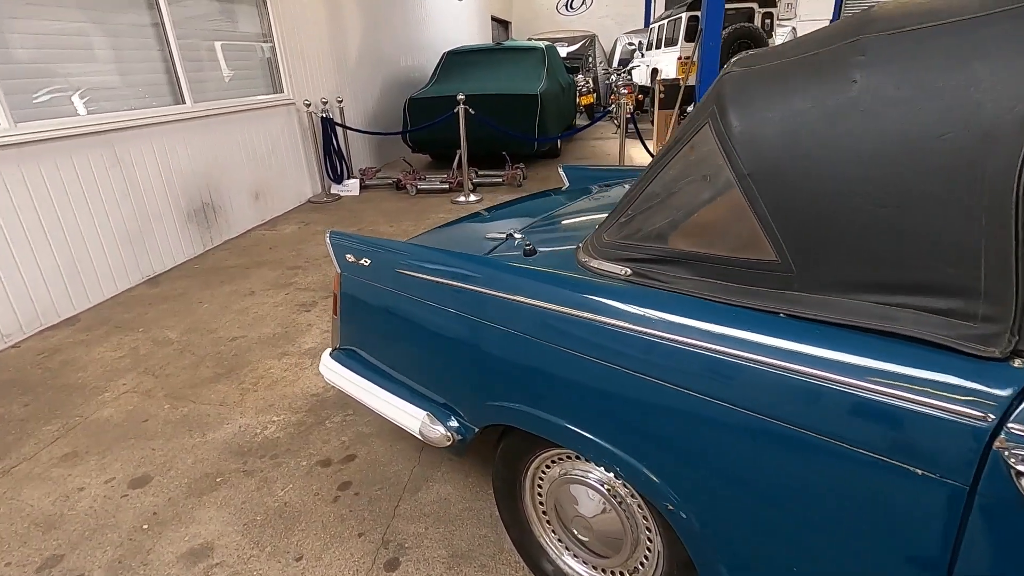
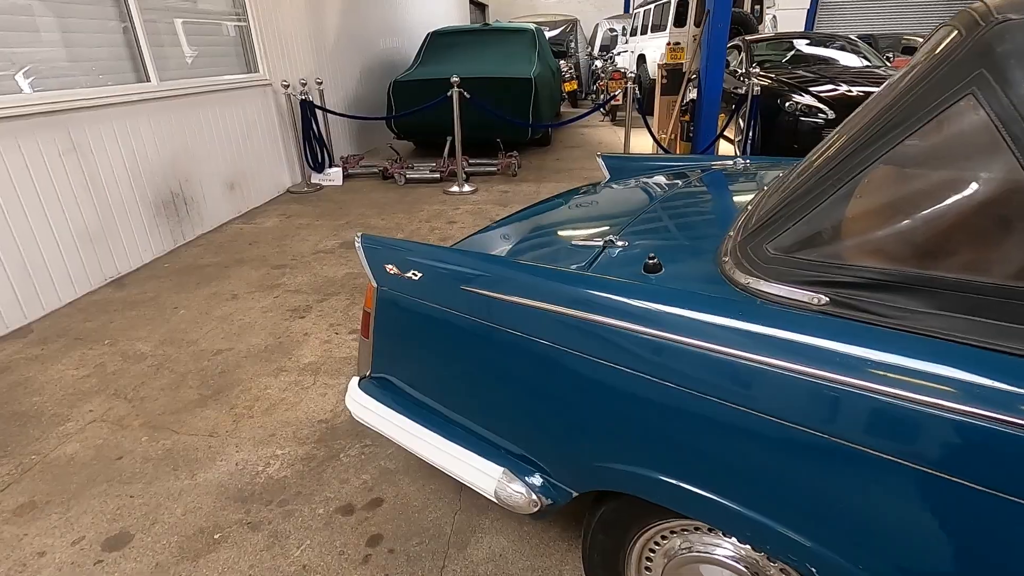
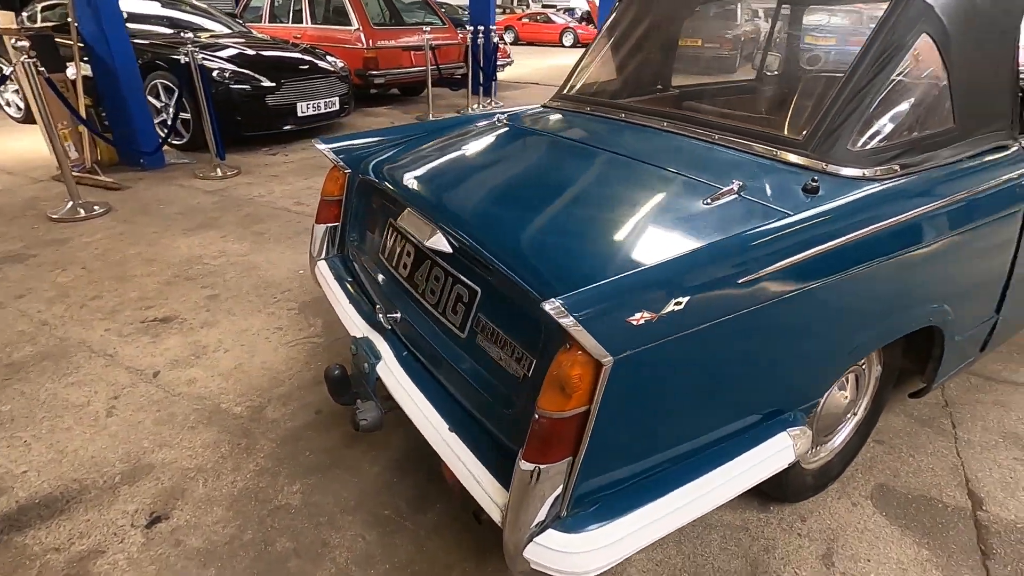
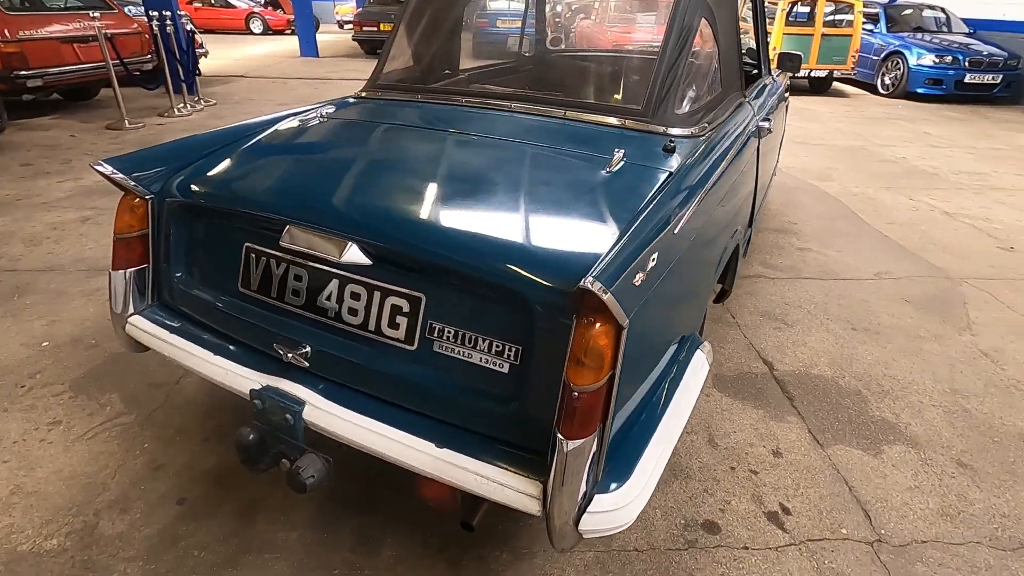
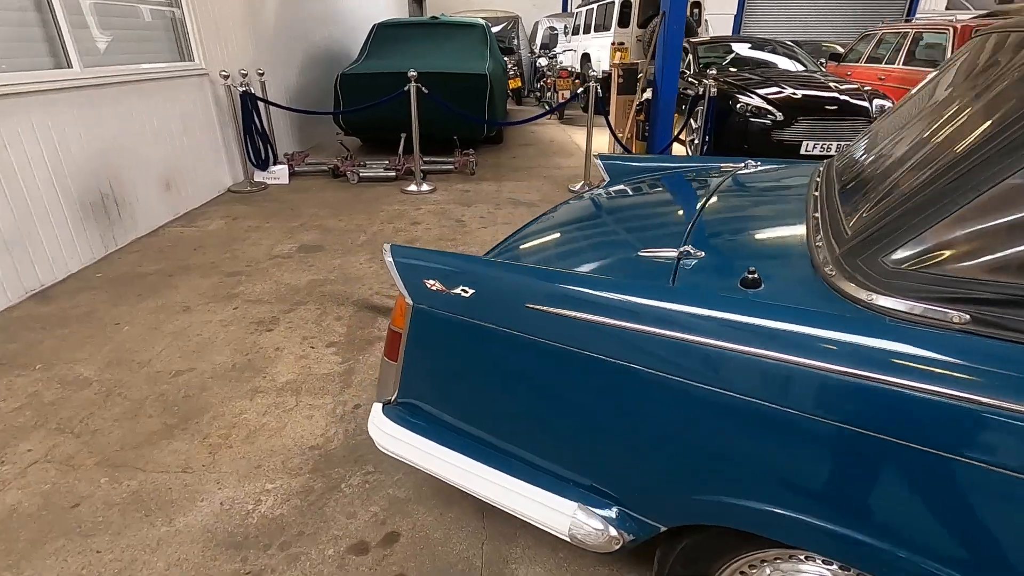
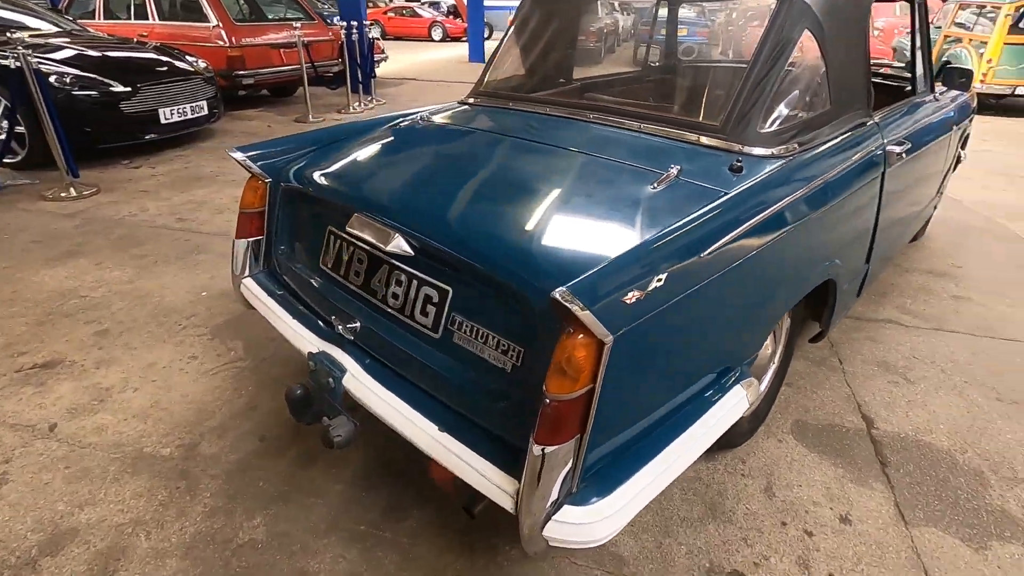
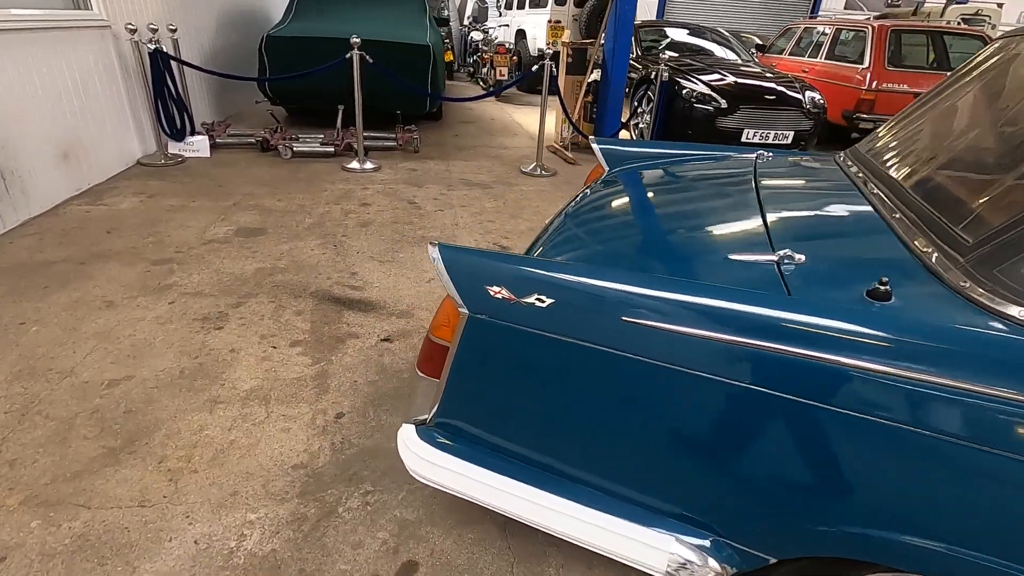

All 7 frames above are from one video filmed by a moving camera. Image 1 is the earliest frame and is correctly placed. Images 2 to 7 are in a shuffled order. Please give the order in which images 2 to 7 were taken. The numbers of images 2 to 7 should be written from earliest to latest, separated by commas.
2, 5, 7, 3, 6, 4
